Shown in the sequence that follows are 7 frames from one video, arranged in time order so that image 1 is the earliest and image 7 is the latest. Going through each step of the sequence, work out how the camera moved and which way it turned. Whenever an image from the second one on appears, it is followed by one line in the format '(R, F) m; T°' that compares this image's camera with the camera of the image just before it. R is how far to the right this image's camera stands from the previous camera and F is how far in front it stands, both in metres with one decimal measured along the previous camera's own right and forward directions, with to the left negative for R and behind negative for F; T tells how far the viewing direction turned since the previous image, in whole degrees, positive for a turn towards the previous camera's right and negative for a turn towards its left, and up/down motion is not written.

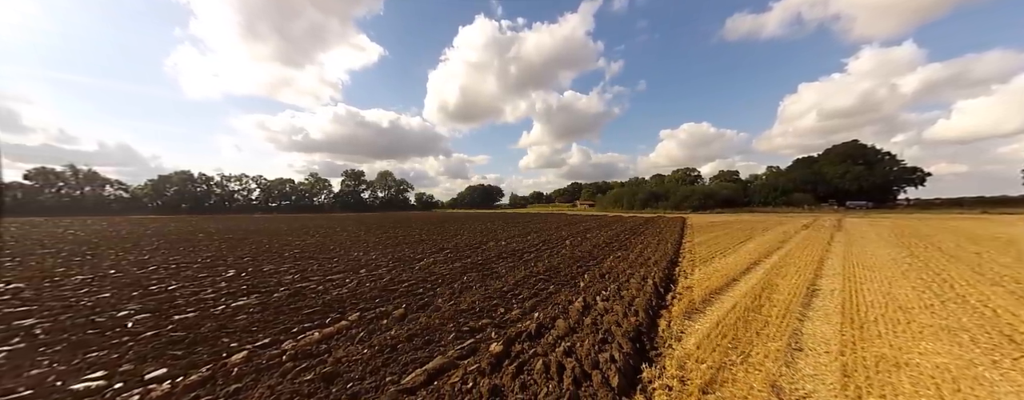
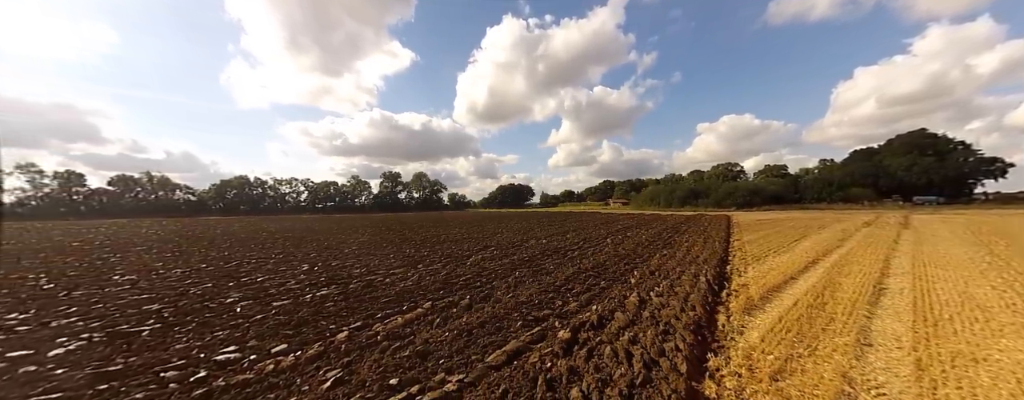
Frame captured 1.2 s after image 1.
(-0.6, -0.5) m; -5°
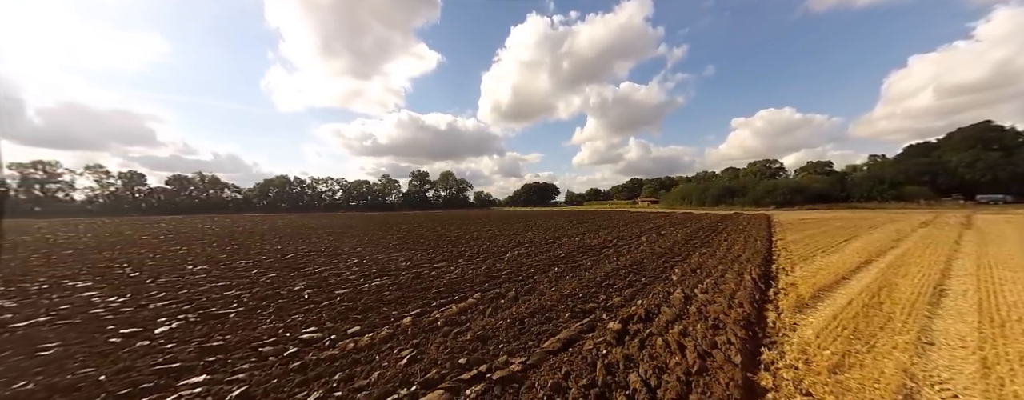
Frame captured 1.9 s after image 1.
(-0.5, -0.3) m; -4°
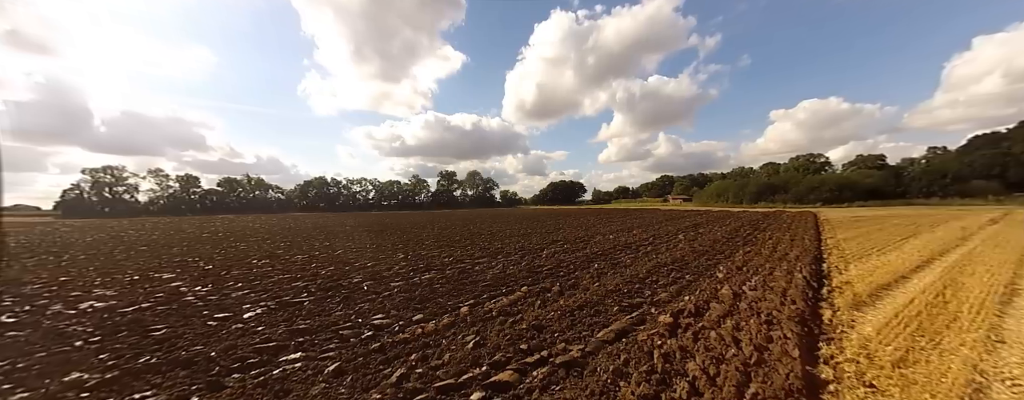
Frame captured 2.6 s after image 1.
(-0.5, -0.4) m; -4°
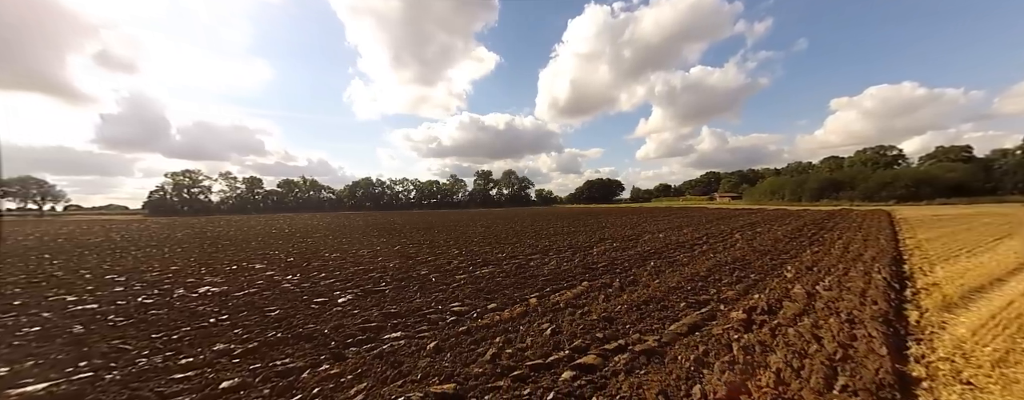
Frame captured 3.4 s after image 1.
(-0.8, -0.5) m; -6°
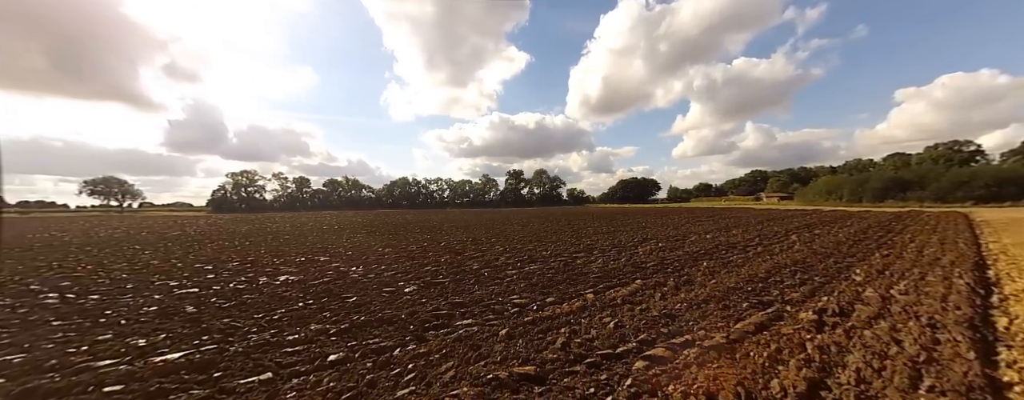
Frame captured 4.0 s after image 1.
(-0.7, -0.5) m; -5°
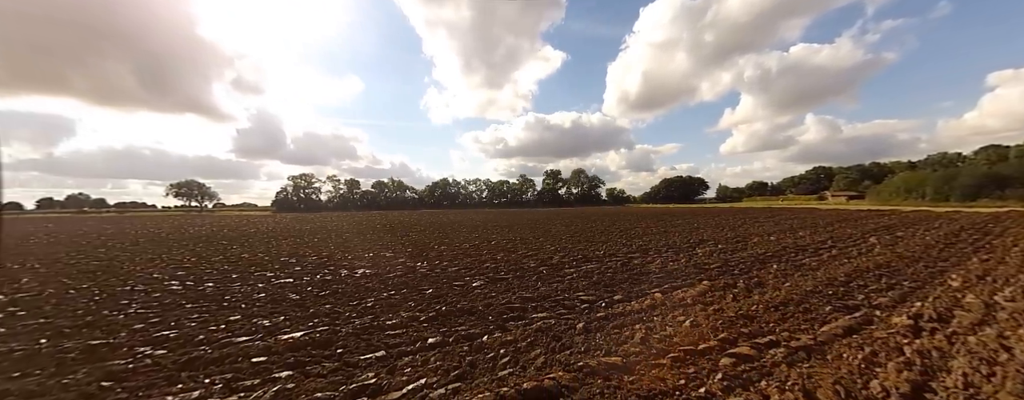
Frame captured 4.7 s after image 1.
(-0.9, -0.6) m; -6°
